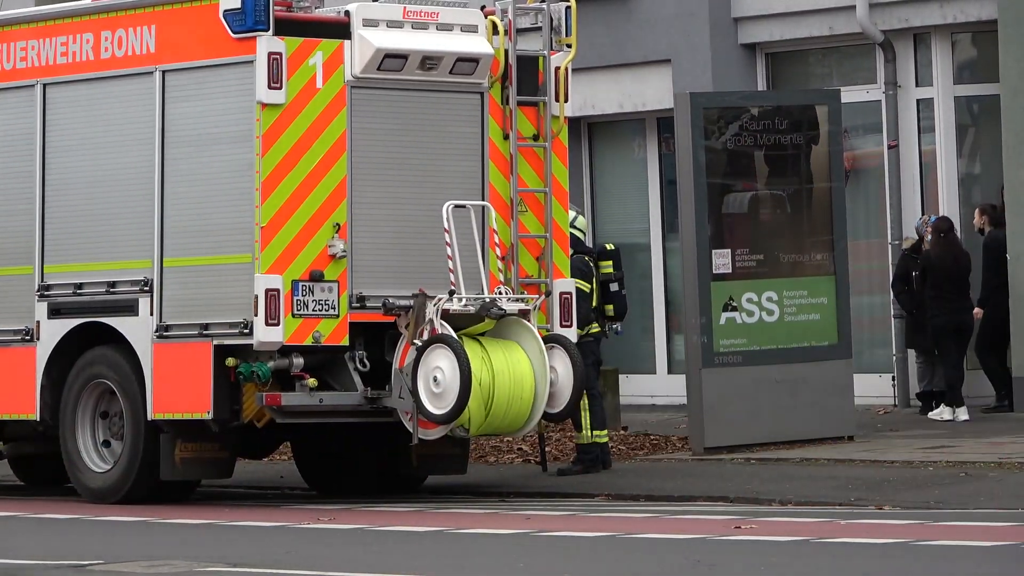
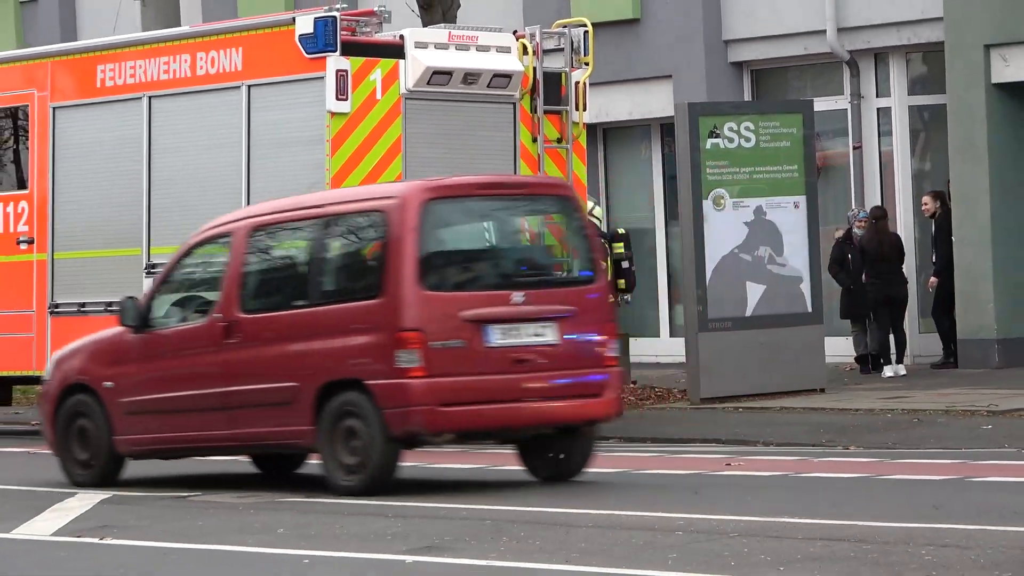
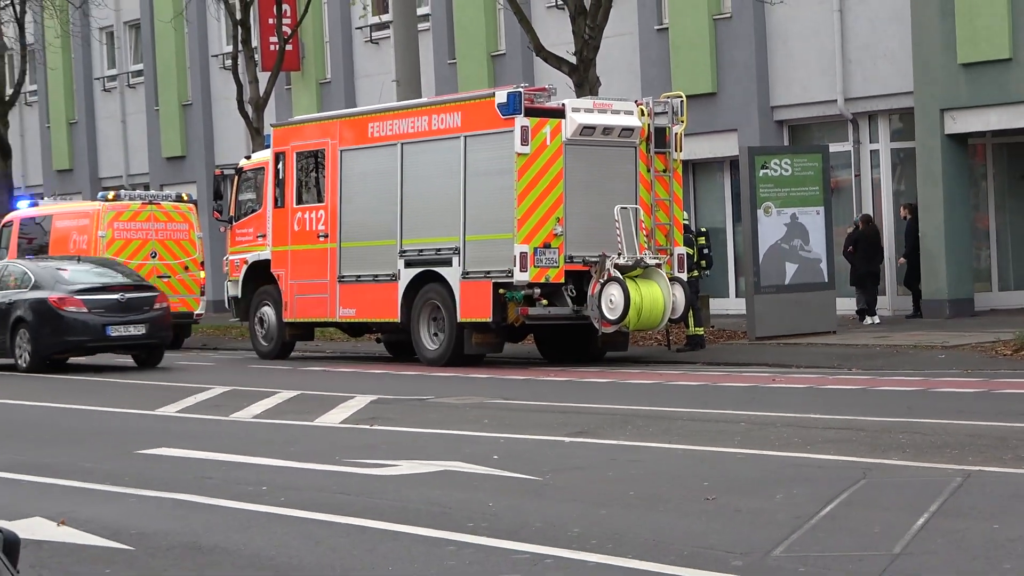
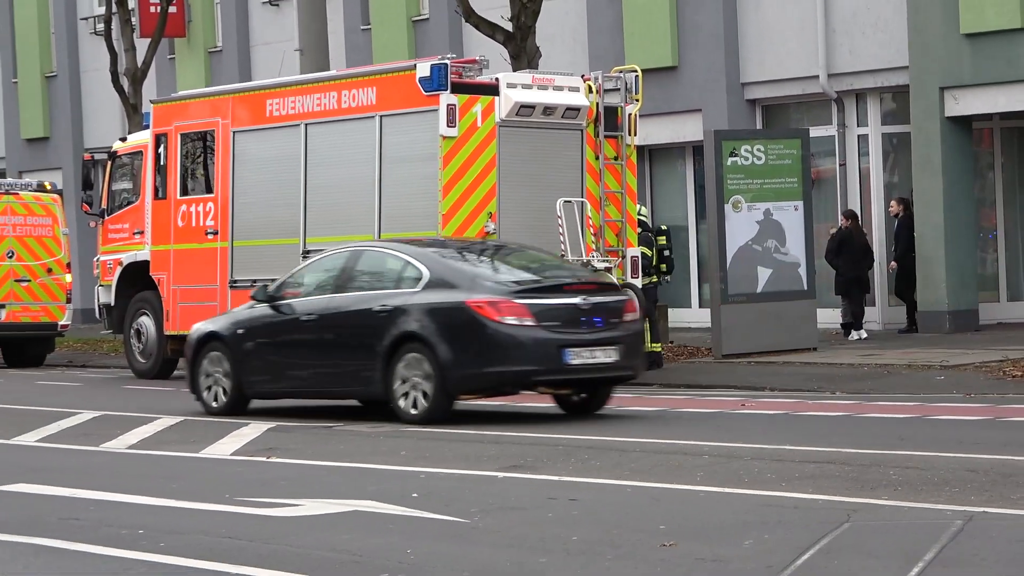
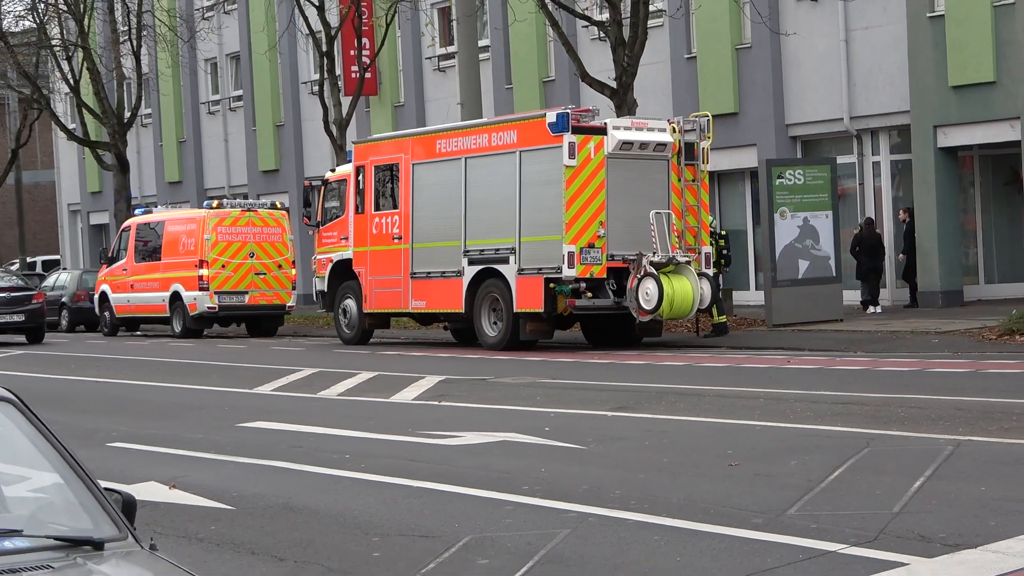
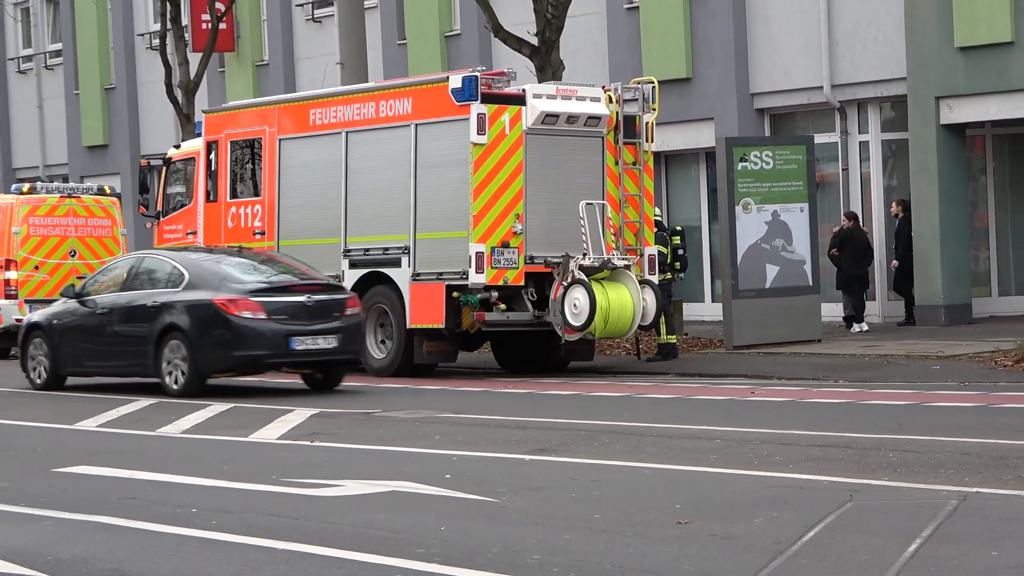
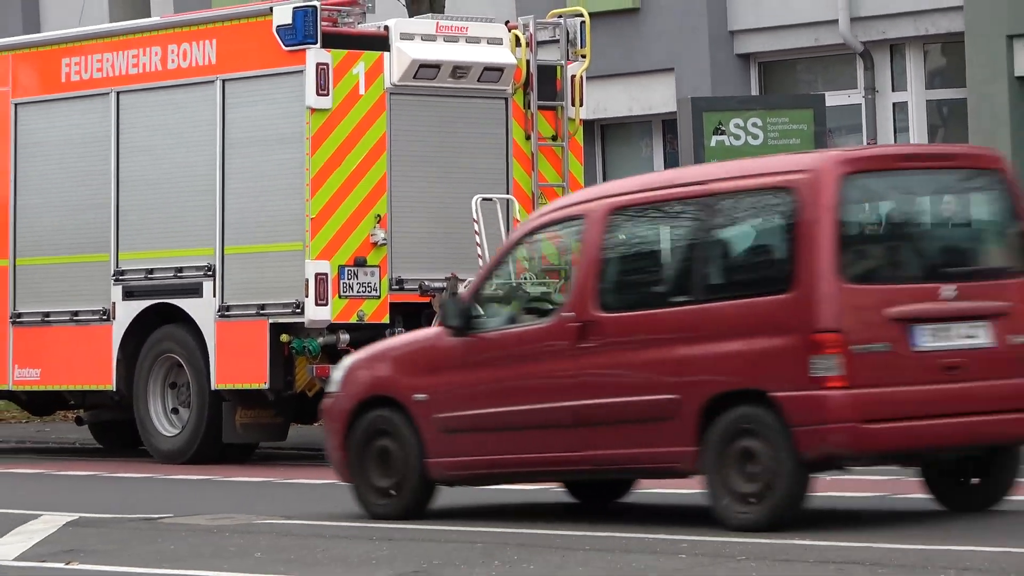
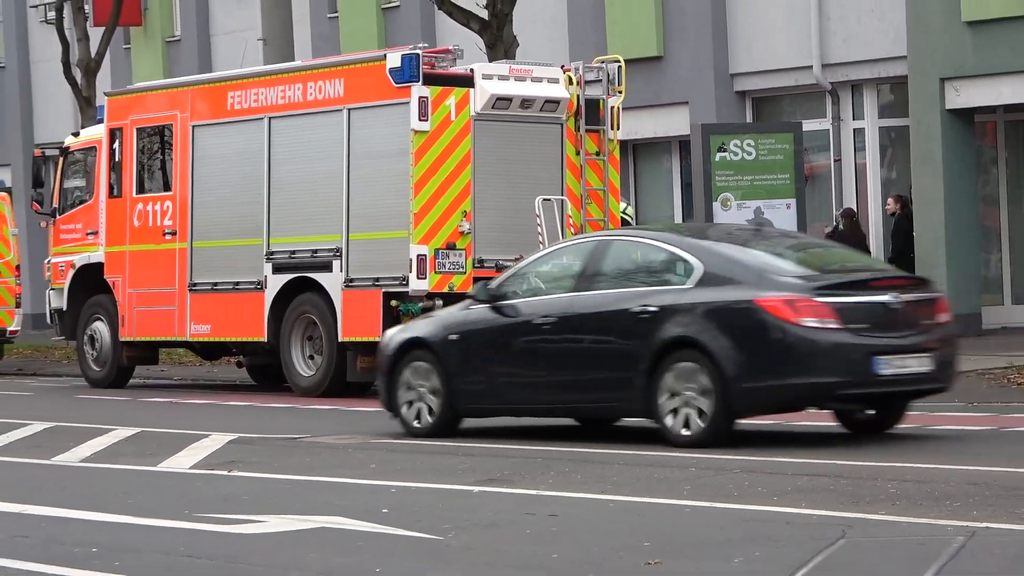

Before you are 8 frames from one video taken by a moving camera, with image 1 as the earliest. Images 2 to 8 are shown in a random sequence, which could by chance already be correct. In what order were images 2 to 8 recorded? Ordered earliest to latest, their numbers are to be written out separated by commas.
7, 2, 8, 4, 6, 3, 5
